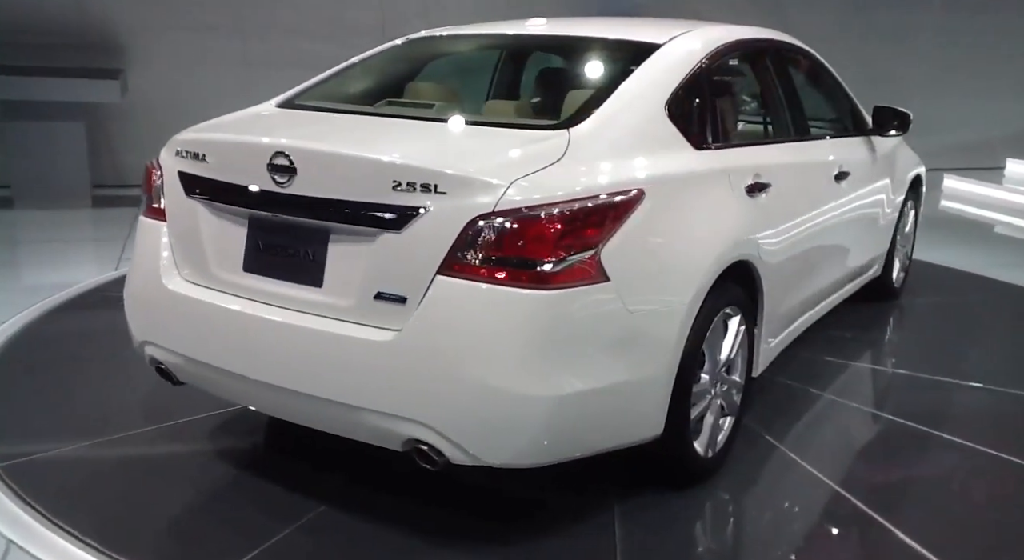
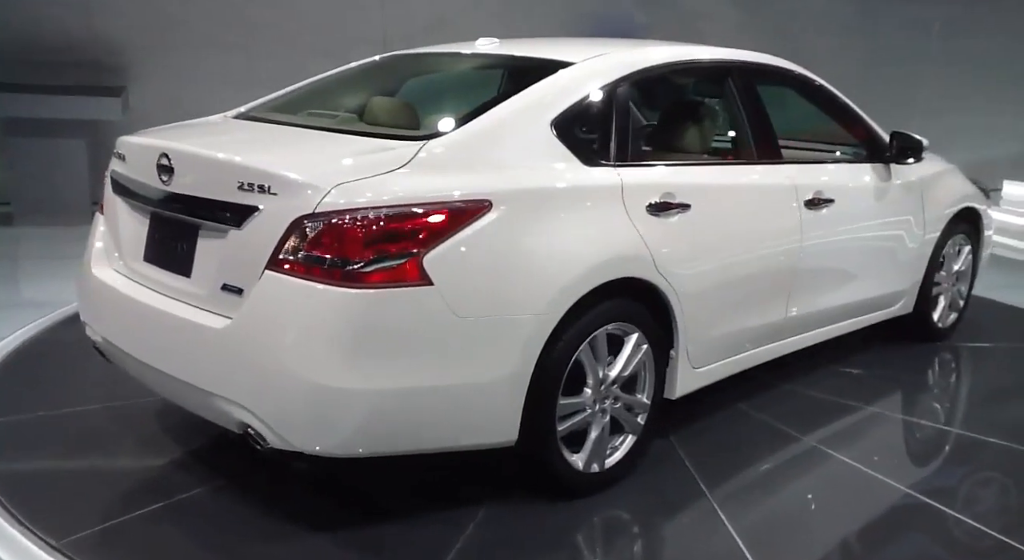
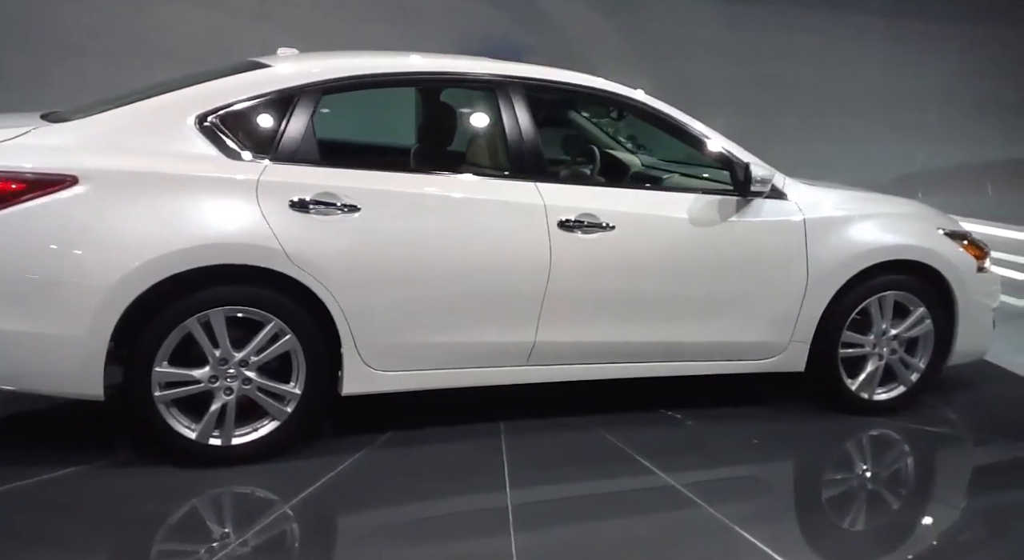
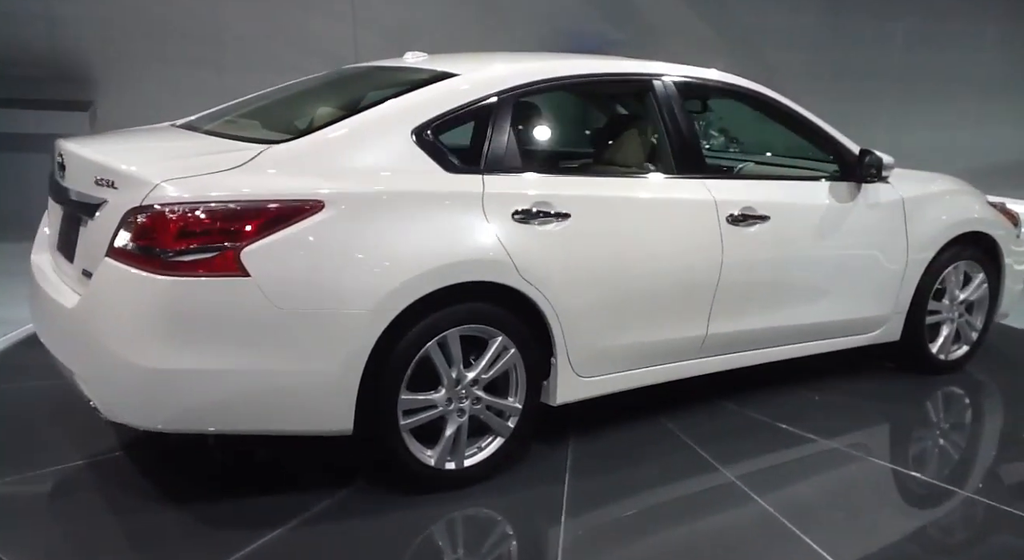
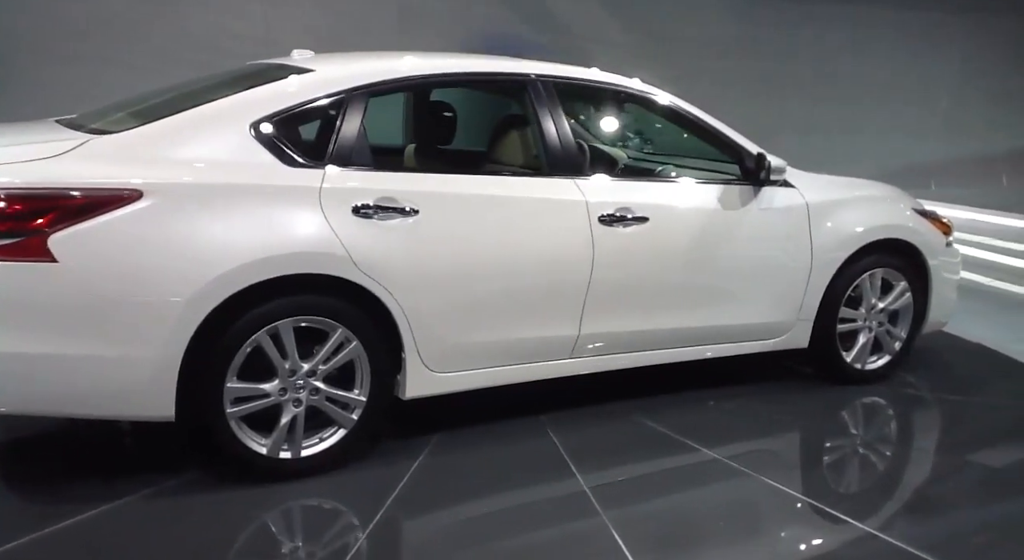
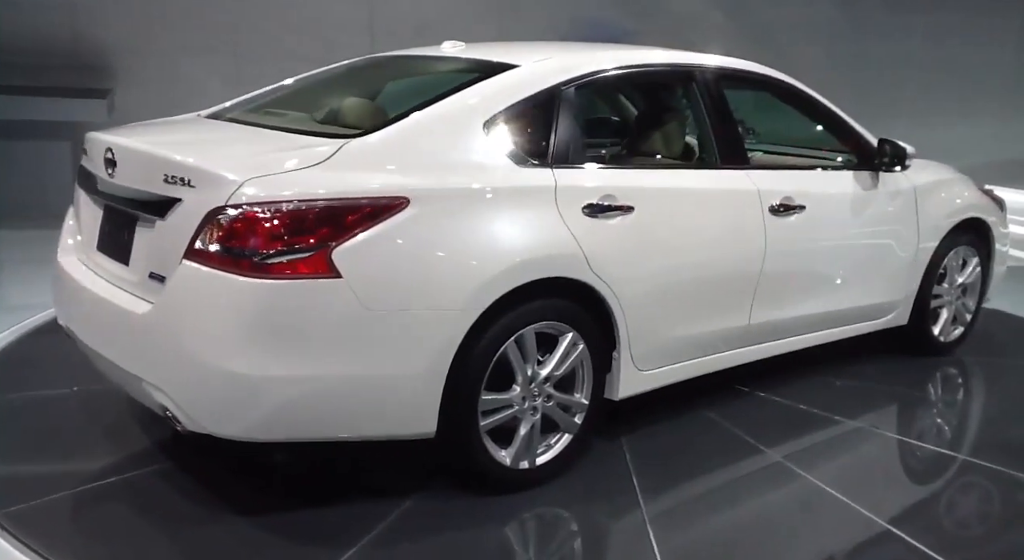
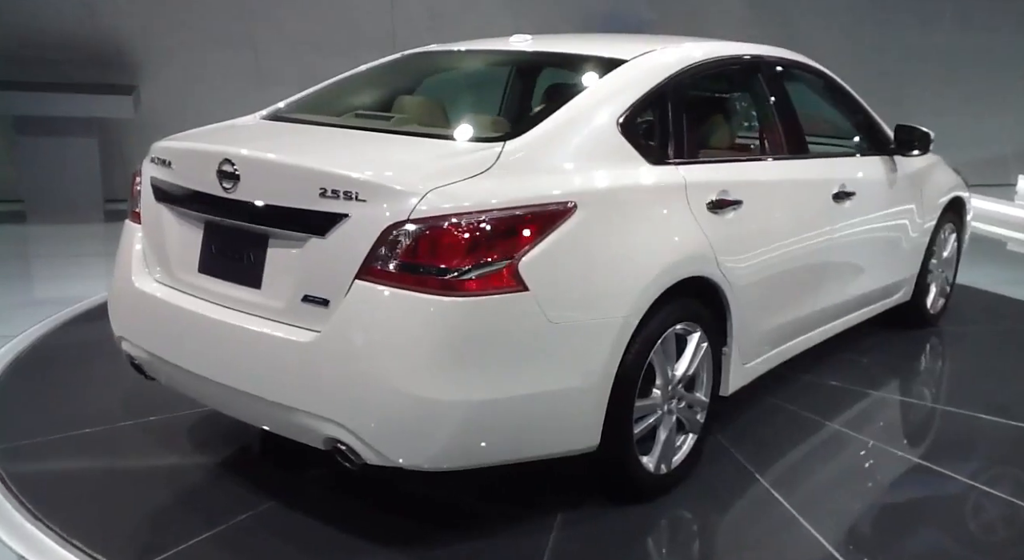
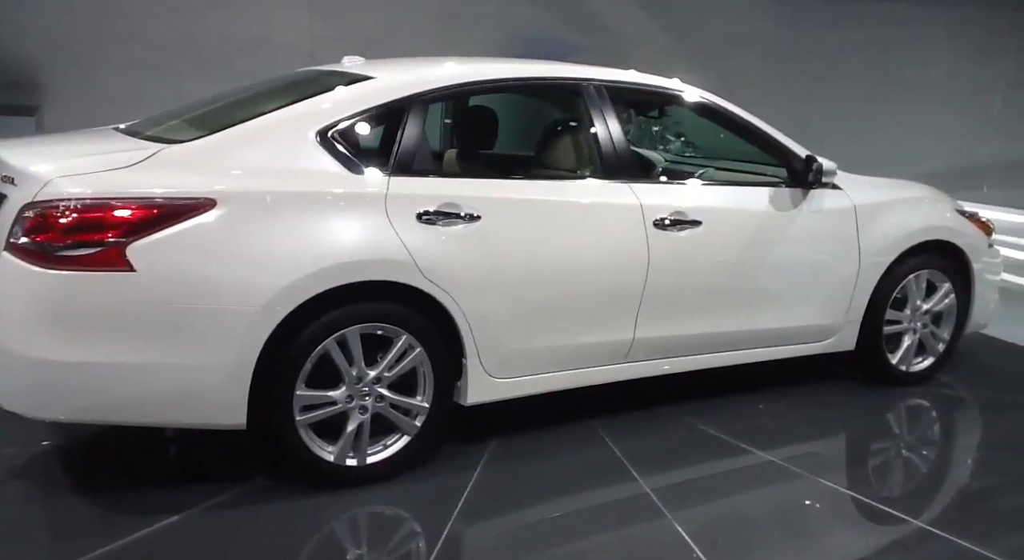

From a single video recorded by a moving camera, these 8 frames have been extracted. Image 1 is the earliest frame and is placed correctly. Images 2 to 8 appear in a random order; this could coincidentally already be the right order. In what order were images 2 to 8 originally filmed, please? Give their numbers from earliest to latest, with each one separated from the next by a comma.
7, 2, 6, 4, 8, 5, 3
